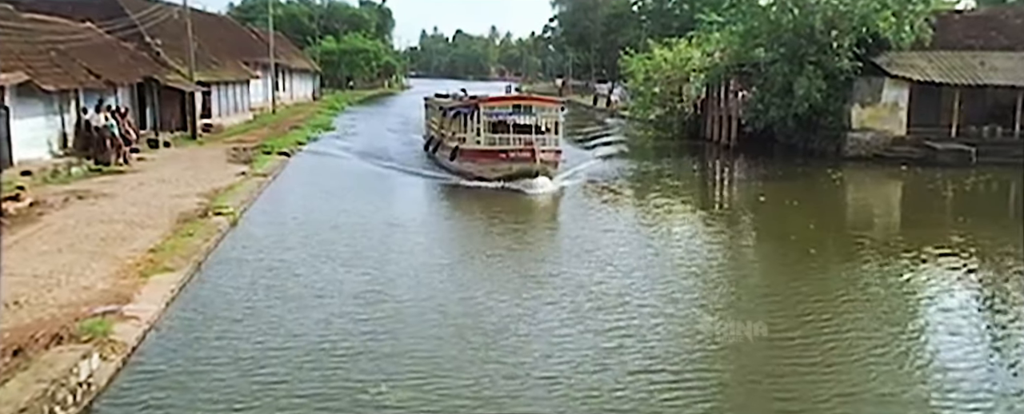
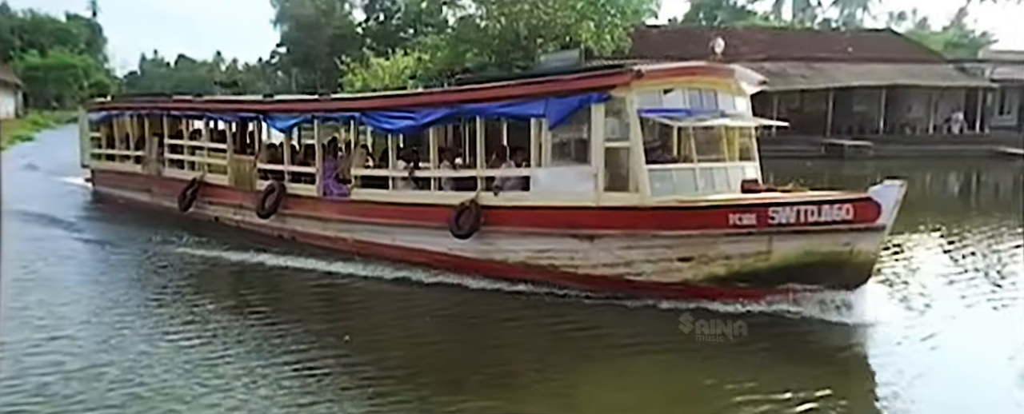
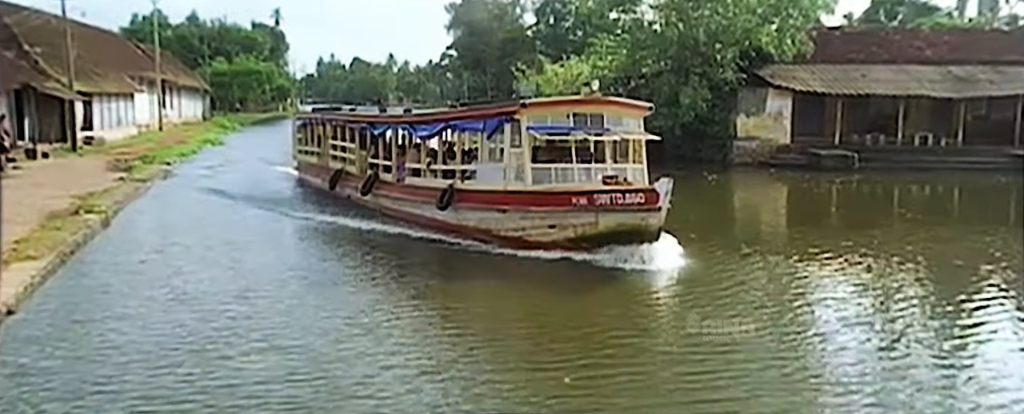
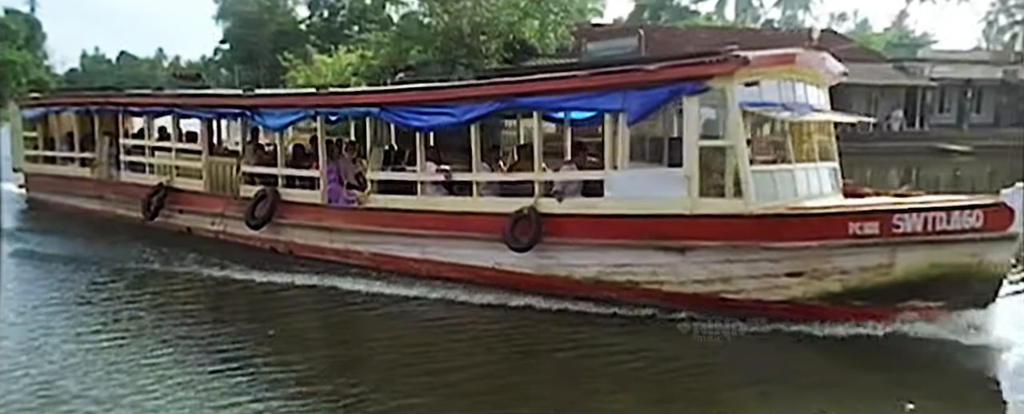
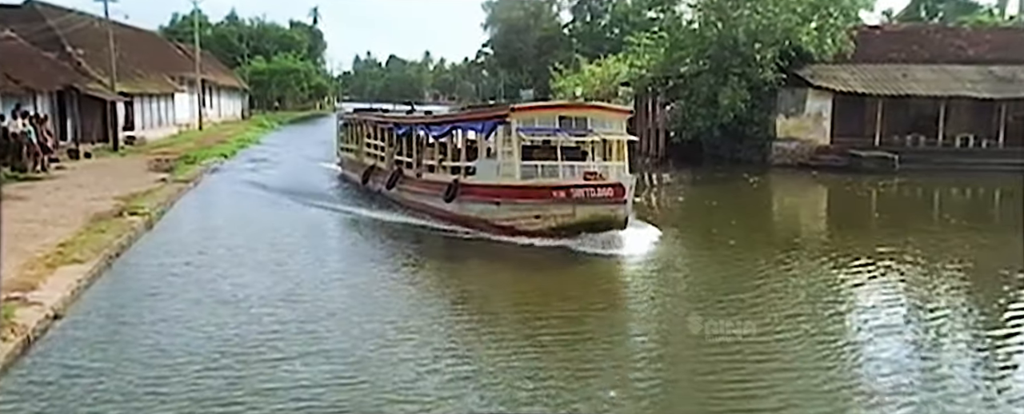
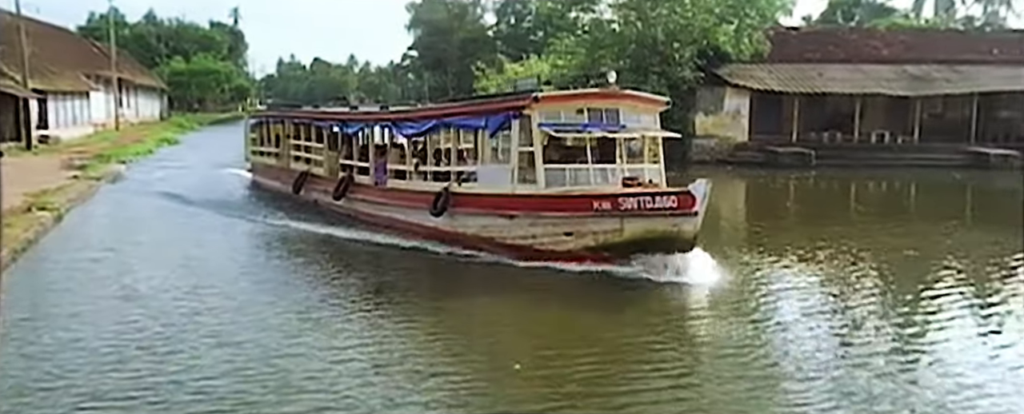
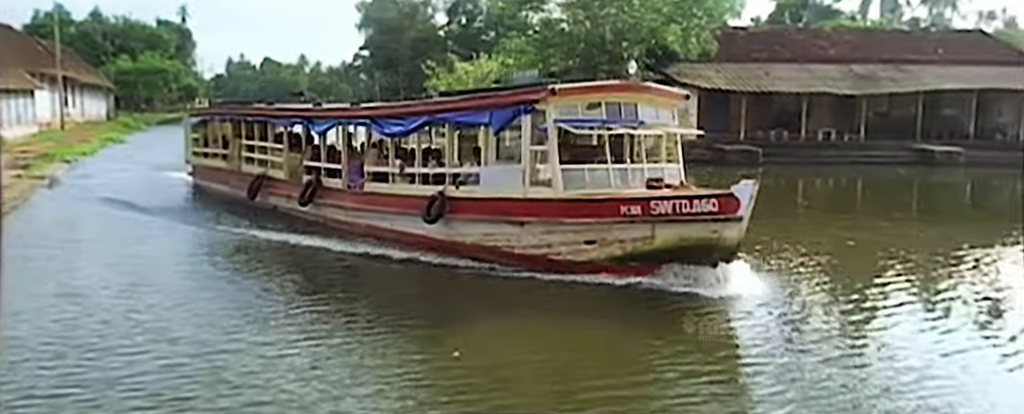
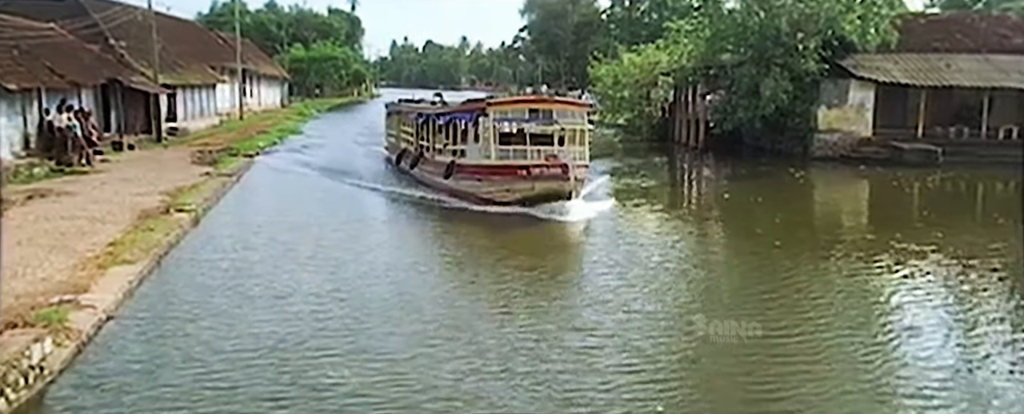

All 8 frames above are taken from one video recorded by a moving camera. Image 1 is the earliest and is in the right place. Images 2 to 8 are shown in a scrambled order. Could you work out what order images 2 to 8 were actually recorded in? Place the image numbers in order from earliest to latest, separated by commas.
8, 5, 3, 6, 7, 2, 4
